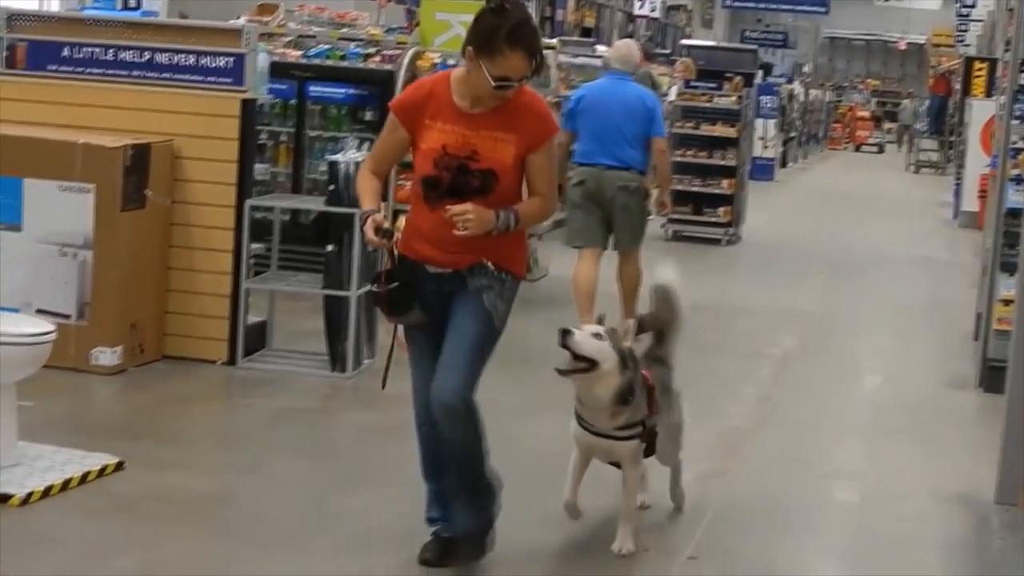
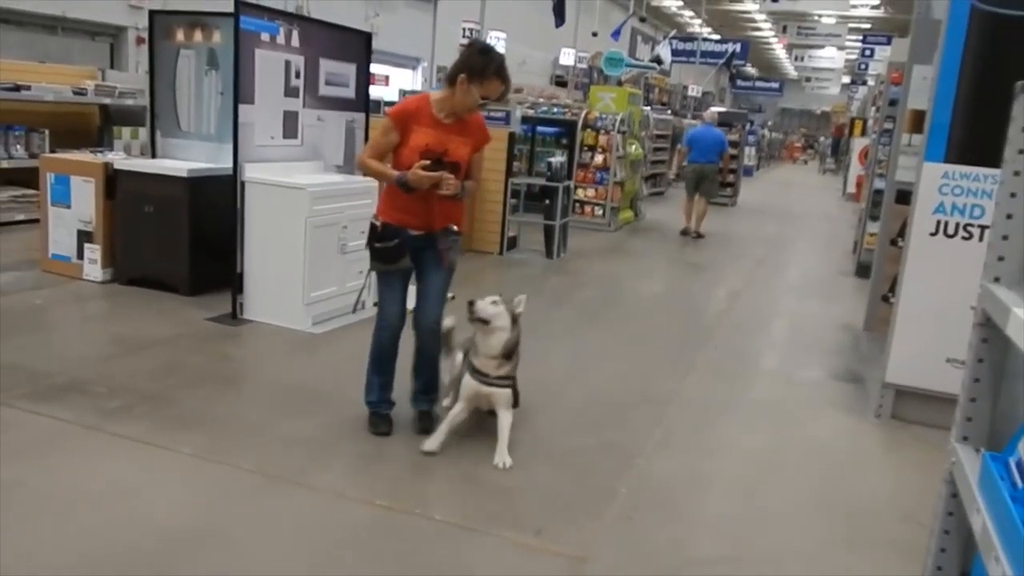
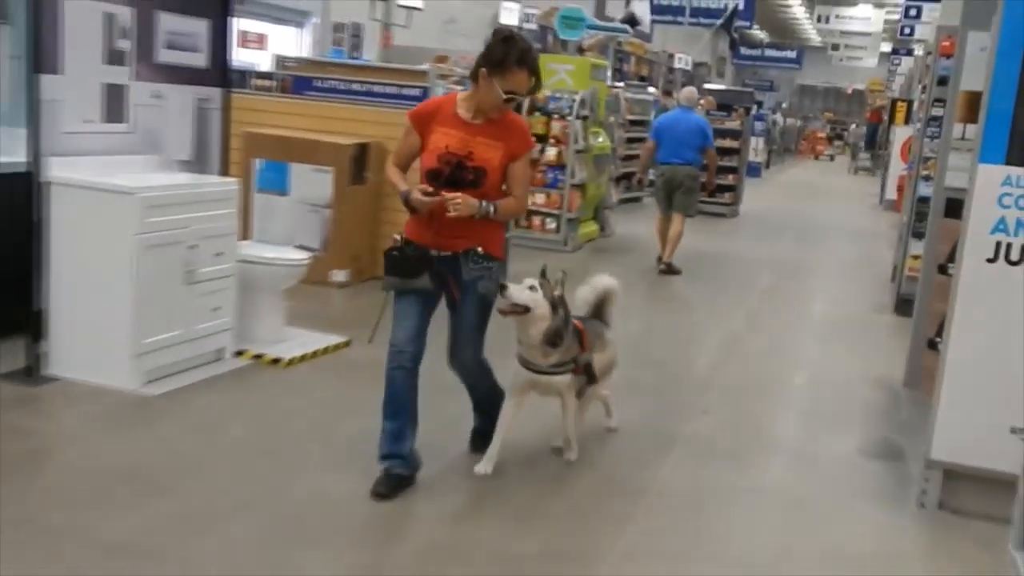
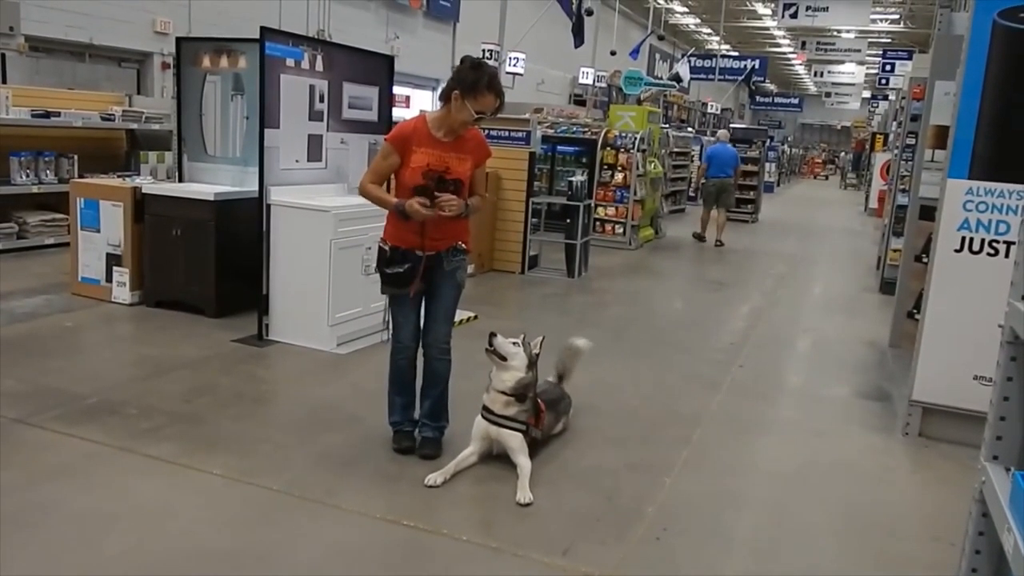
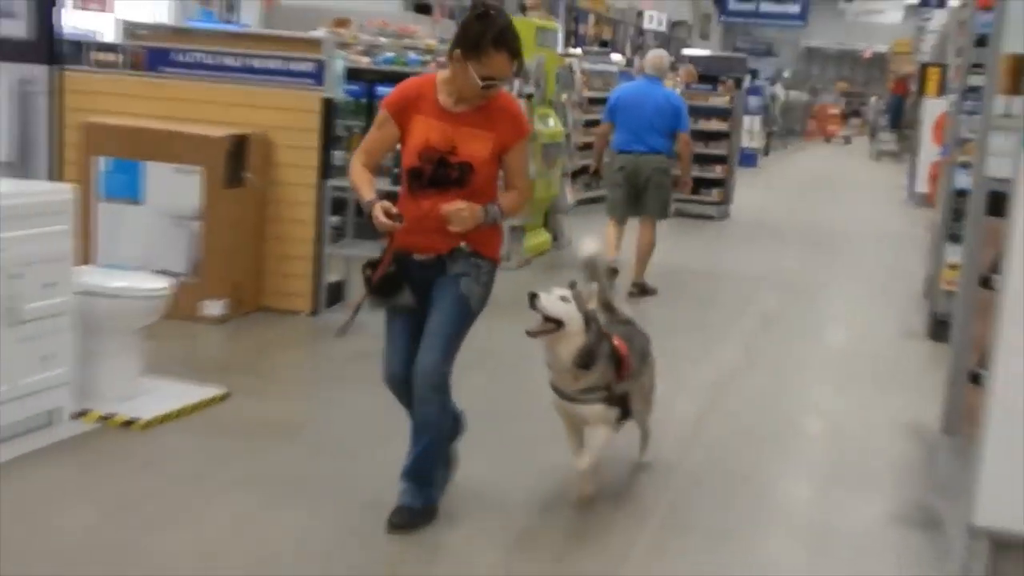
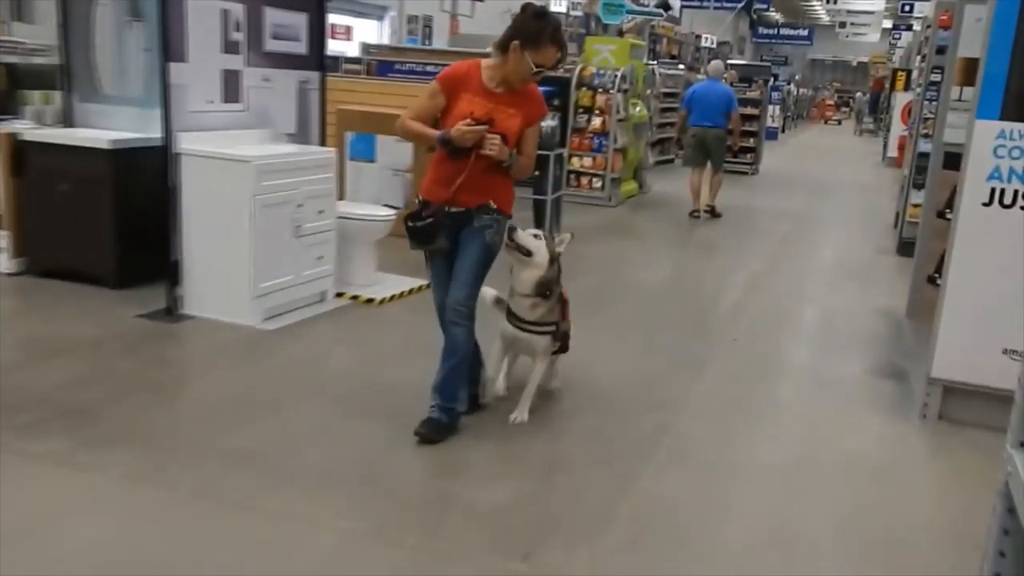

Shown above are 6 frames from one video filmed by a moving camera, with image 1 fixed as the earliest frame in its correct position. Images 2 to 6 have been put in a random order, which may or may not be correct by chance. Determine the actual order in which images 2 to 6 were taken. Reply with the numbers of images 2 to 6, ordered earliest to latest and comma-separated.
5, 3, 6, 2, 4
